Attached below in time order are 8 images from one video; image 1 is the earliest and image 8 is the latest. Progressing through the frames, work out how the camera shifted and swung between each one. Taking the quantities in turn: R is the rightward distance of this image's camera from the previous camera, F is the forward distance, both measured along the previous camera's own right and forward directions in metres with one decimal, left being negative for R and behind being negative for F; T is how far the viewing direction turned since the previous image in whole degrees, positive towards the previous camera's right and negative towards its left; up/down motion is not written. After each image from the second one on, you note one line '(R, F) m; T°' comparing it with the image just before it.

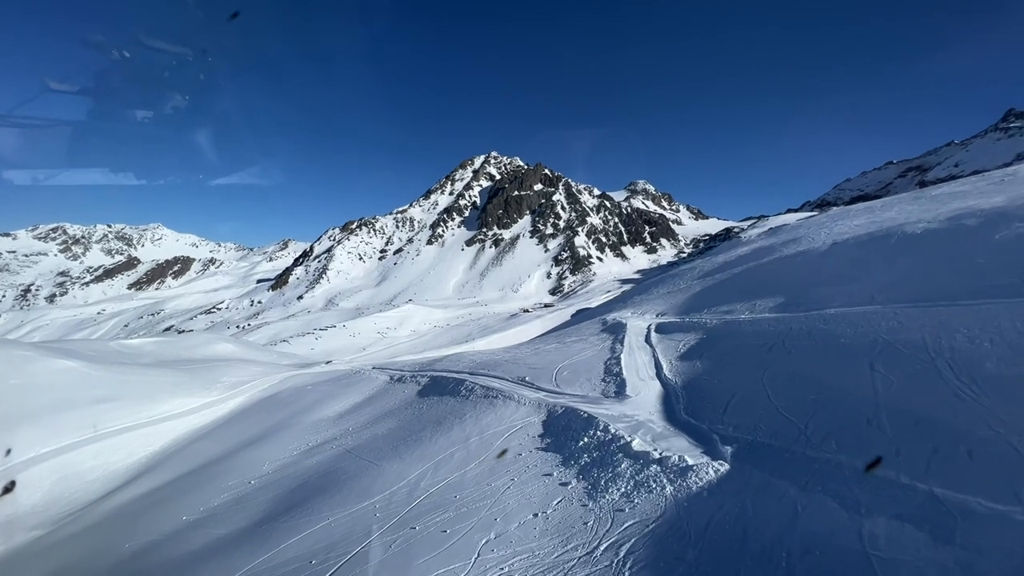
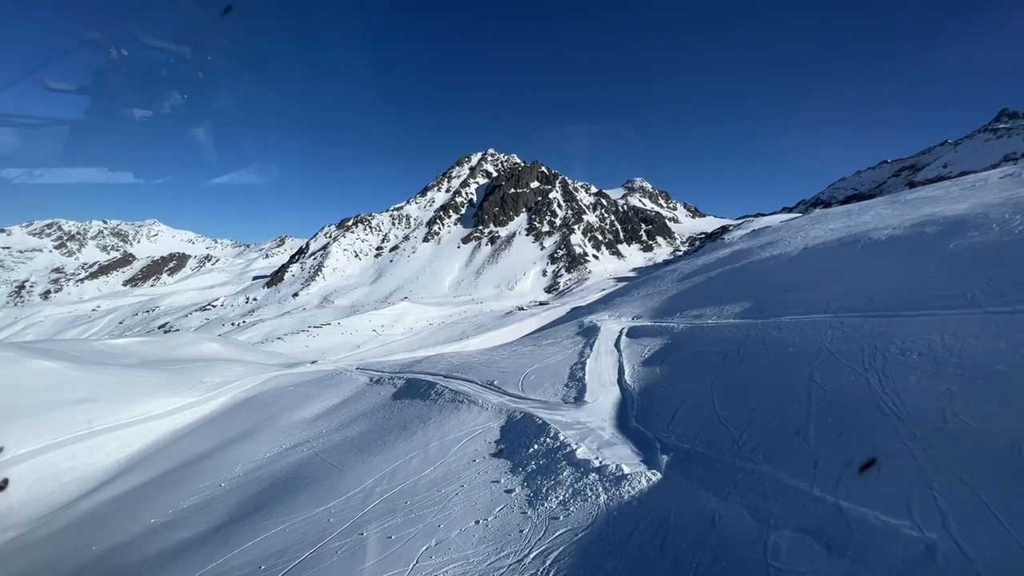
(+1.1, -0.2) m; 0°
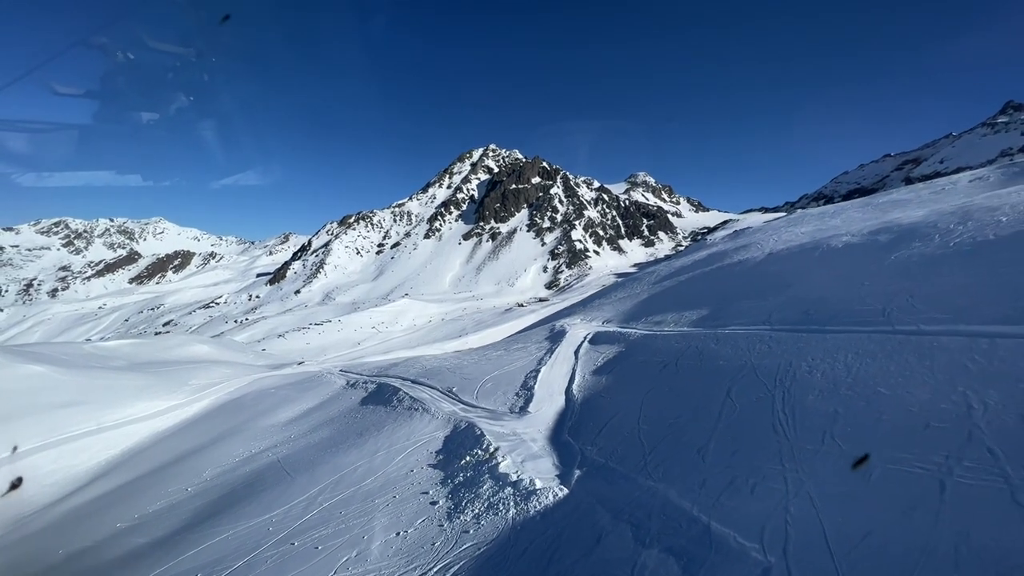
(+1.9, -0.3) m; -1°
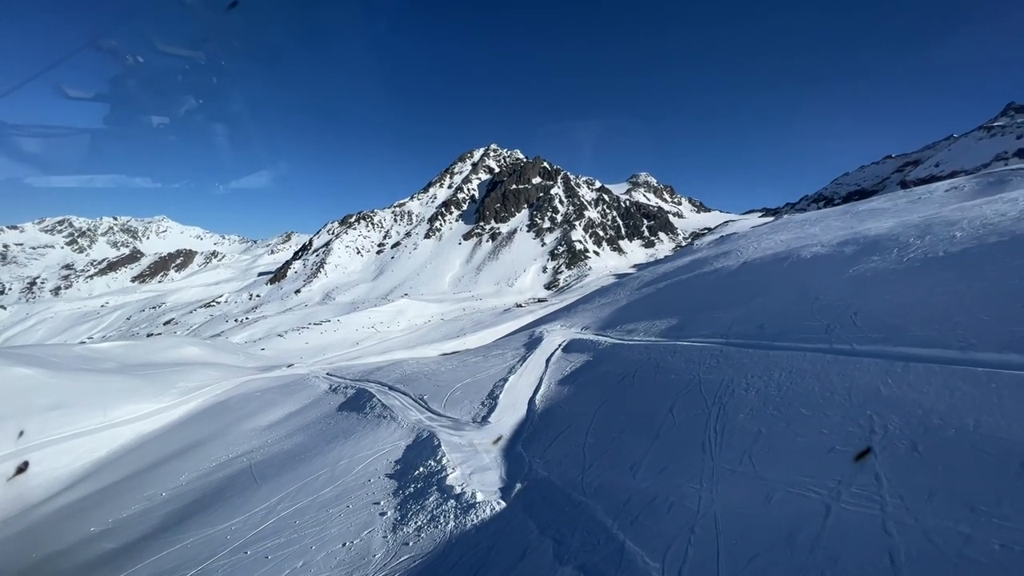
(+1.3, -0.2) m; 0°
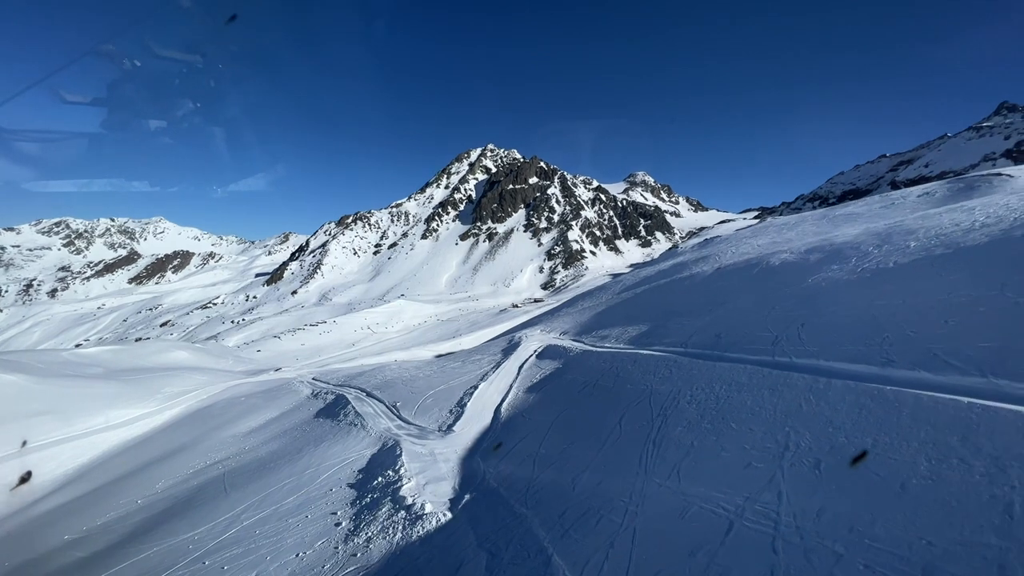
(+1.1, -0.2) m; 0°
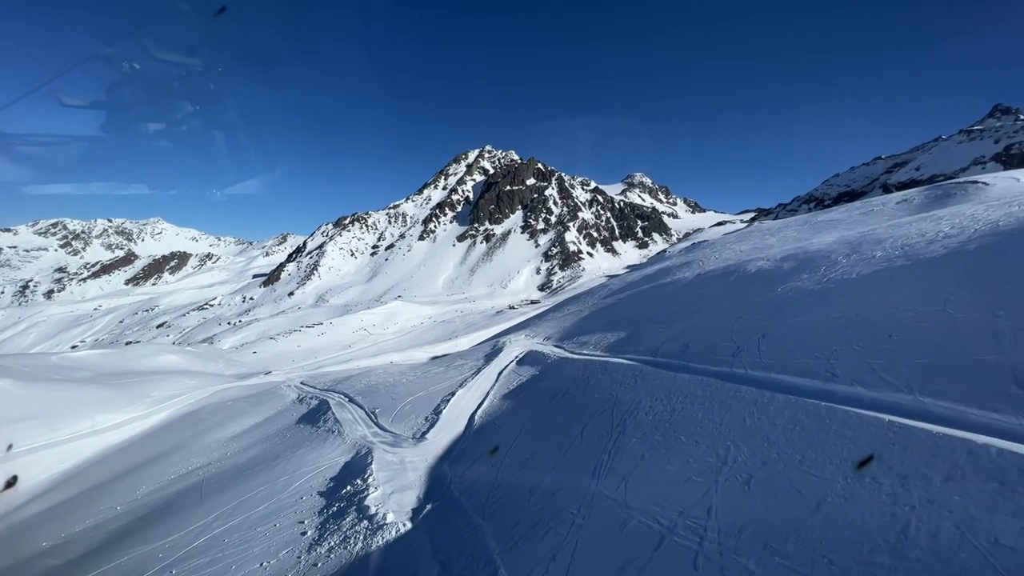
(+0.9, -0.1) m; 0°
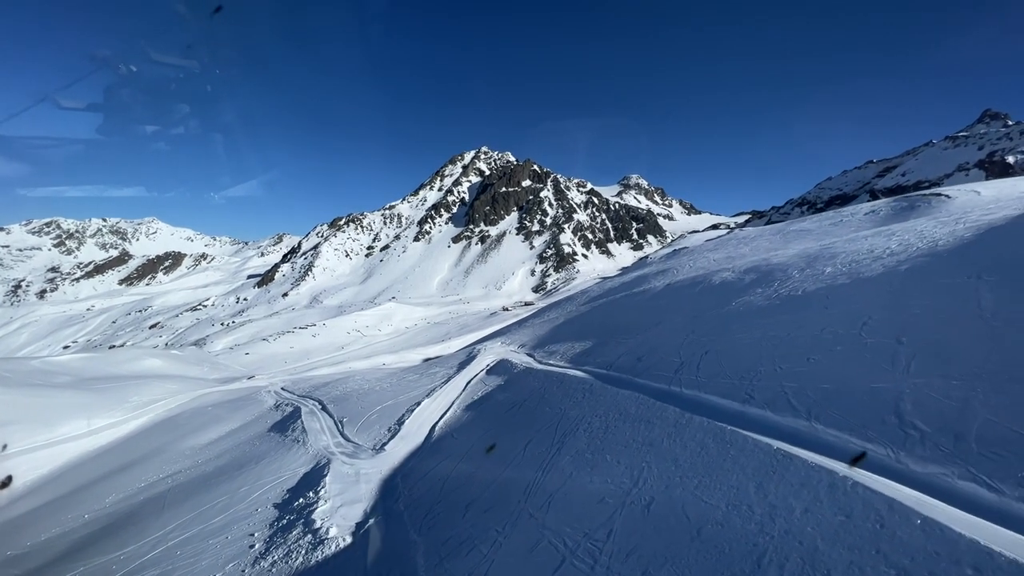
(+1.3, -0.2) m; 0°
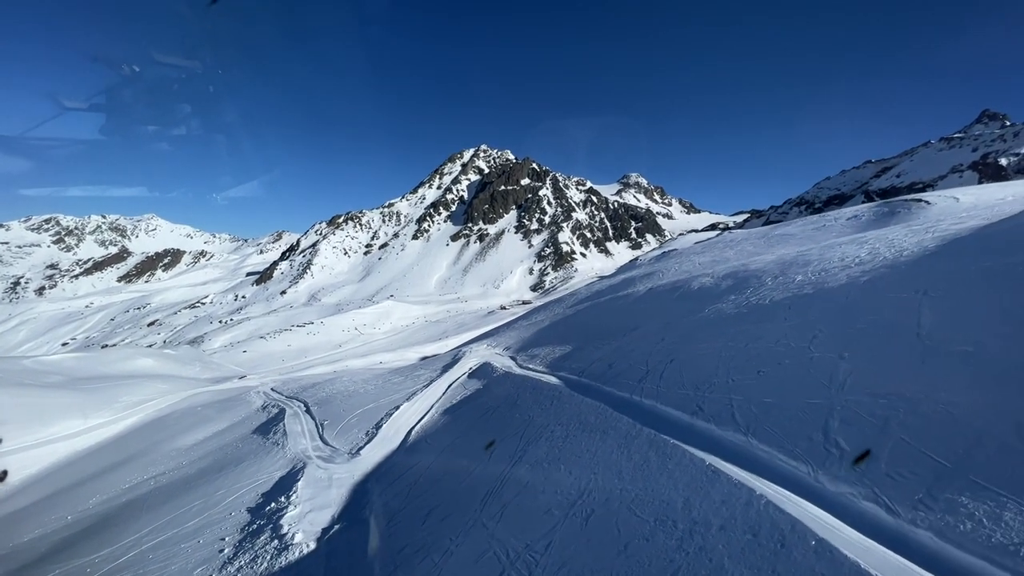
(+0.9, -0.1) m; 0°
